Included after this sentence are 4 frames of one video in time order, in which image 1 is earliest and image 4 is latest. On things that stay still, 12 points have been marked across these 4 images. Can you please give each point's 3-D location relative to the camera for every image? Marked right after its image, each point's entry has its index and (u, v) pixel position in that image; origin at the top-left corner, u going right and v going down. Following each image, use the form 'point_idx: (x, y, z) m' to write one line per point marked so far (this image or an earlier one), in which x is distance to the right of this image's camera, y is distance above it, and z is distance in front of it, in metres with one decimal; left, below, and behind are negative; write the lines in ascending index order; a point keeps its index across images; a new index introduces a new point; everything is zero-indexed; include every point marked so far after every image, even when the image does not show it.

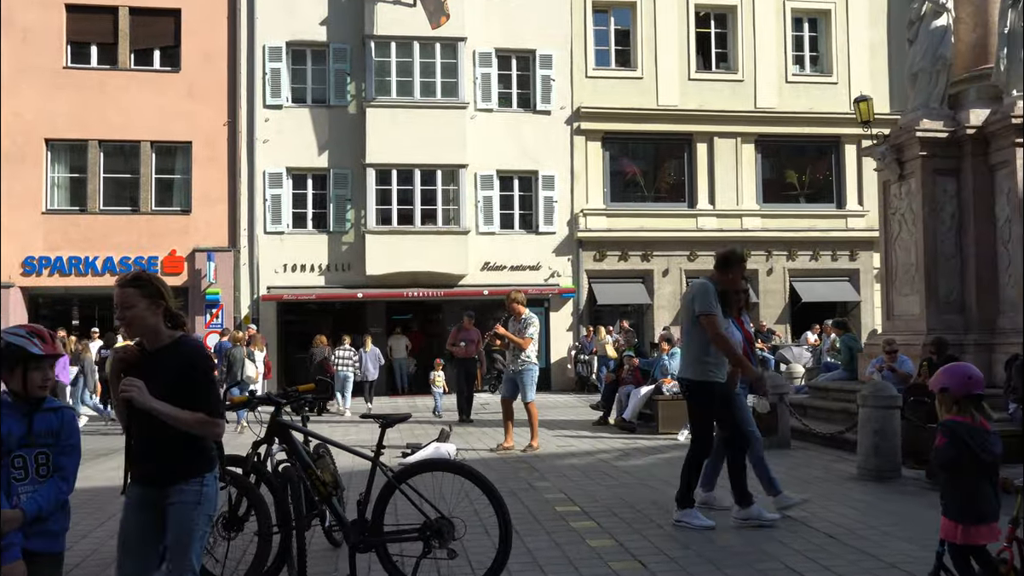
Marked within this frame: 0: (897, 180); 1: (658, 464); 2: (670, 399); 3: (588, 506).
0: (+5.1, +1.4, +13.4) m
1: (+1.5, -1.8, +10.4) m
2: (+2.1, -1.5, +13.6) m
3: (+0.6, -1.7, +7.9) m
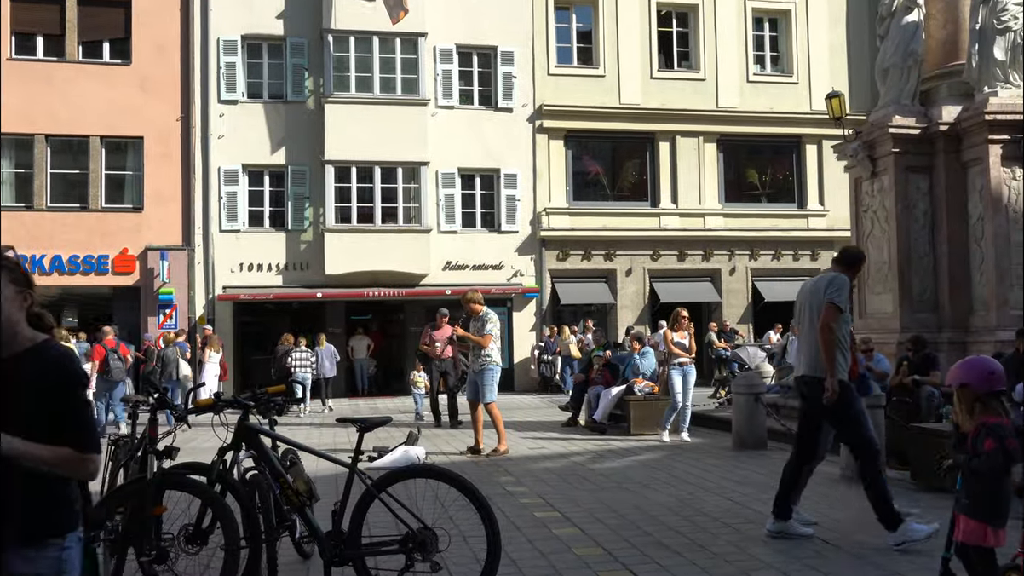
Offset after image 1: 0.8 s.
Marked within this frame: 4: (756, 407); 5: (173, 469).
0: (+4.7, +1.5, +13.3) m
1: (+1.2, -1.8, +10.1) m
2: (+1.7, -1.5, +13.3) m
3: (+0.4, -1.7, +7.6) m
4: (+2.7, -1.3, +11.2) m
5: (-1.7, -0.9, +5.0) m
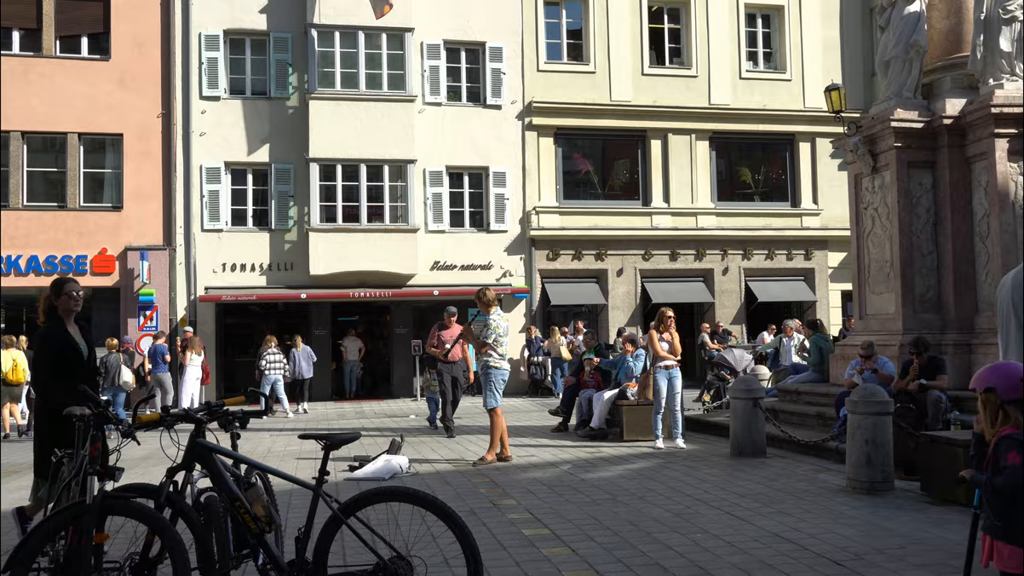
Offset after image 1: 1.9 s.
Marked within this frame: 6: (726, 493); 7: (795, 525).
0: (+4.5, +1.5, +12.8) m
1: (+1.1, -1.8, +9.6) m
2: (+1.5, -1.5, +12.8) m
3: (+0.3, -1.7, +7.1) m
4: (+2.6, -1.3, +10.7) m
5: (-1.8, -0.9, +4.5) m
6: (+1.8, -1.7, +8.5) m
7: (+2.0, -1.7, +7.2) m
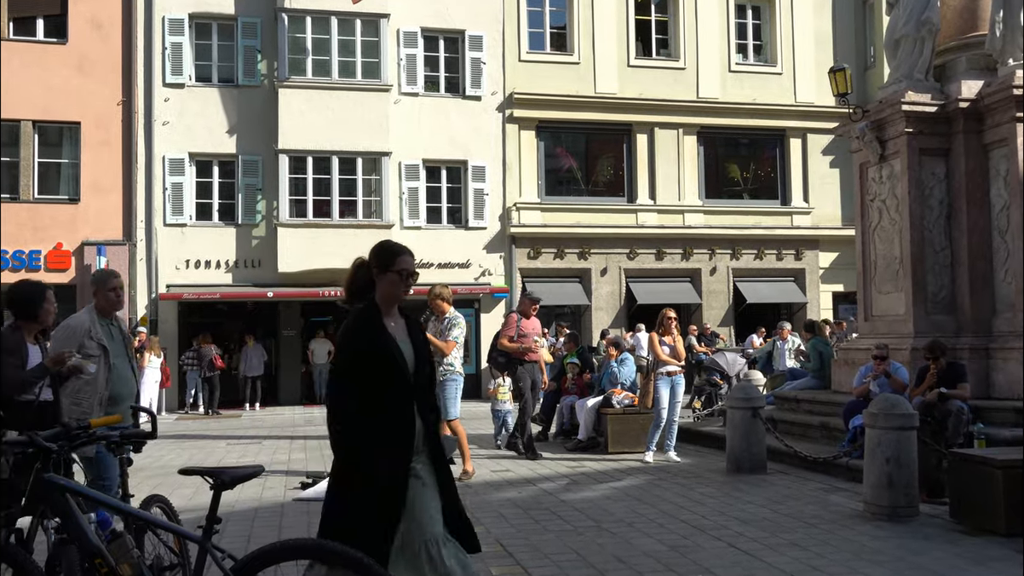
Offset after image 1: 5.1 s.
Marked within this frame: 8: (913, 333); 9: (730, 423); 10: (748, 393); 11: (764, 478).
0: (+4.2, +1.5, +11.8) m
1: (+0.9, -1.7, +8.5) m
2: (+1.3, -1.4, +11.7) m
3: (+0.1, -1.6, +6.0) m
4: (+2.3, -1.3, +9.6) m
5: (-1.9, -0.8, +3.4) m
6: (+1.6, -1.7, +7.4) m
7: (+1.8, -1.6, +6.1) m
8: (+4.4, -0.5, +11.1) m
9: (+2.1, -1.3, +9.8) m
10: (+2.3, -1.0, +9.6) m
11: (+2.3, -1.8, +9.4) m
